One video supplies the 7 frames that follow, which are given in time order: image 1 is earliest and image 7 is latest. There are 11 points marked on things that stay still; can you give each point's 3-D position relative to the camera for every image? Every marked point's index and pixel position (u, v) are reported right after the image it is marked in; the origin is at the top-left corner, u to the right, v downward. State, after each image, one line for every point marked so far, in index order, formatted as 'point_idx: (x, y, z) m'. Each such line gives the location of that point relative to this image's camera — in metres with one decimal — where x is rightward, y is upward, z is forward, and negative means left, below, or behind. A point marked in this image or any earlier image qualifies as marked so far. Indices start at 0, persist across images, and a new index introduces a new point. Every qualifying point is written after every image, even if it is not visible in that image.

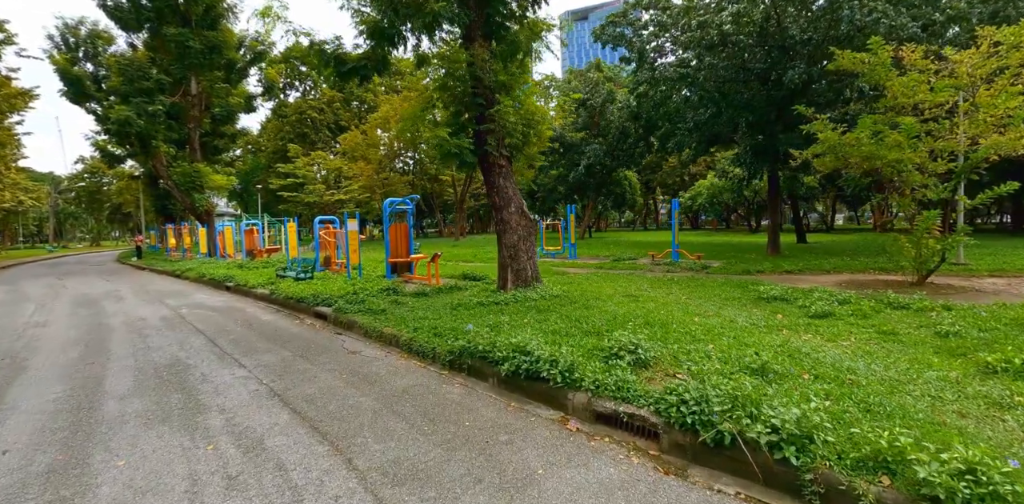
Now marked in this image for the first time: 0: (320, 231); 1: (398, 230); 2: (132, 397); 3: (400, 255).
0: (-5.1, +0.6, +13.4) m
1: (-2.4, +0.5, +10.8) m
2: (-3.5, -1.3, +4.6) m
3: (-2.4, -0.1, +10.8) m
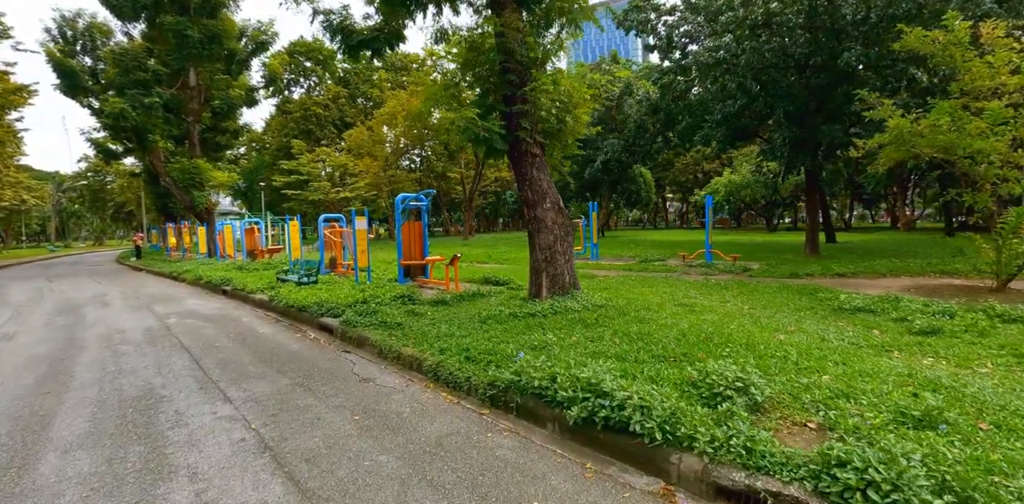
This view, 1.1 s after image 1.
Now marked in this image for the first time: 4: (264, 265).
0: (-4.5, +0.5, +12.2) m
1: (-1.9, +0.4, +9.6) m
2: (-3.0, -1.4, +3.5) m
3: (-1.9, -0.1, +9.7) m
4: (-7.0, -0.4, +14.3) m
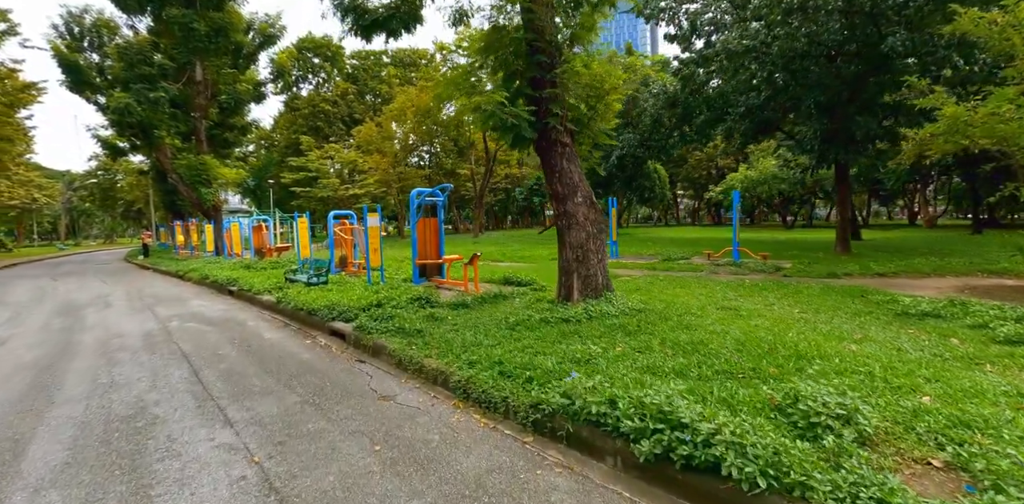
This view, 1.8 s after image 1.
0: (-4.1, +0.6, +11.7) m
1: (-1.5, +0.5, +9.1) m
2: (-2.7, -1.4, +3.0) m
3: (-1.5, -0.1, +9.1) m
4: (-6.5, -0.3, +13.8) m
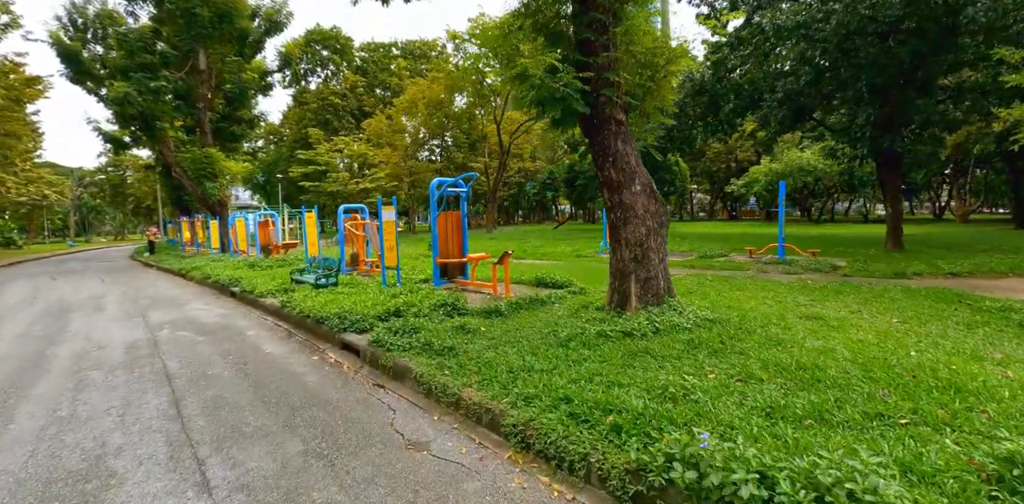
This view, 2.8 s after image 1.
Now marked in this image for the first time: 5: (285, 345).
0: (-3.5, +0.6, +10.7) m
1: (-1.0, +0.5, +8.0) m
2: (-2.3, -1.4, +2.0) m
3: (-1.0, 0.0, +8.1) m
4: (-5.9, -0.3, +12.9) m
5: (-2.6, -1.1, +5.7) m
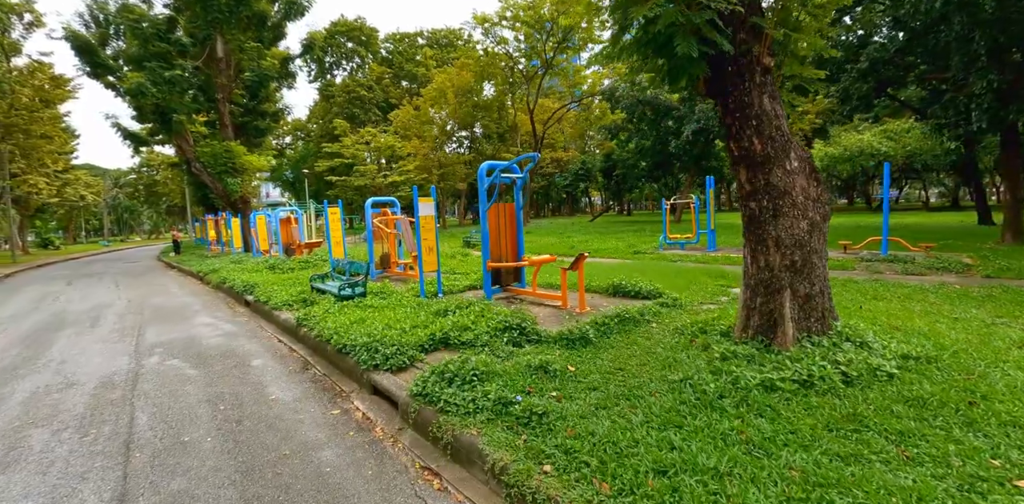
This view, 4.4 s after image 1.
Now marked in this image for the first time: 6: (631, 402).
0: (-2.5, +0.6, +9.2) m
1: (-0.1, +0.5, +6.4) m
2: (-1.7, -1.5, +0.5) m
3: (-0.1, -0.1, +6.5) m
4: (-4.8, -0.3, +11.5) m
5: (-1.8, -1.1, +4.2) m
6: (+0.7, -0.9, +3.1) m
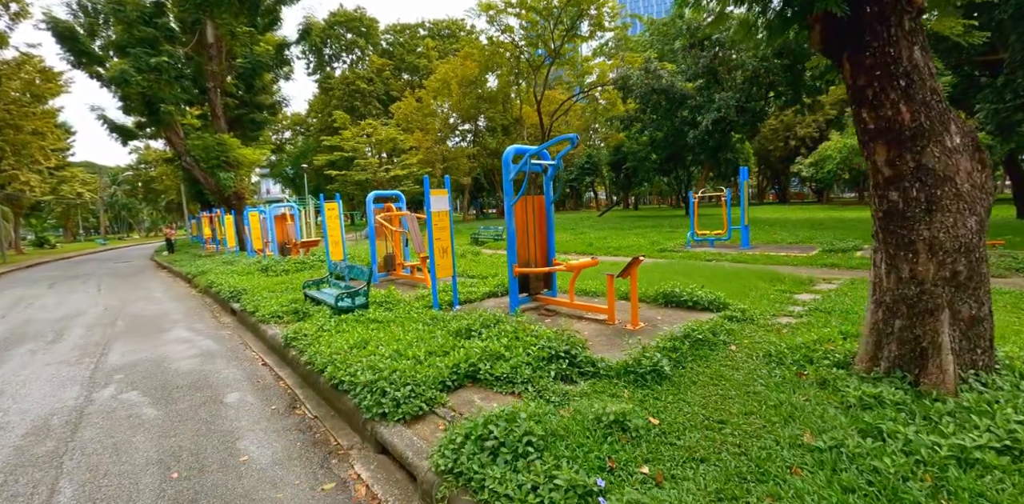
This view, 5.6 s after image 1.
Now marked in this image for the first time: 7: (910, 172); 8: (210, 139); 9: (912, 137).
0: (-2.2, +0.6, +8.2) m
1: (+0.2, +0.4, +5.4) m
2: (-1.4, -1.6, -0.6) m
3: (+0.2, -0.1, +5.5) m
4: (-4.5, -0.3, +10.5) m
5: (-1.5, -1.2, +3.2) m
6: (+1.0, -0.9, +2.0) m
7: (+2.2, +0.5, +2.7) m
8: (-10.0, +3.7, +16.8) m
9: (+2.2, +0.6, +2.7) m
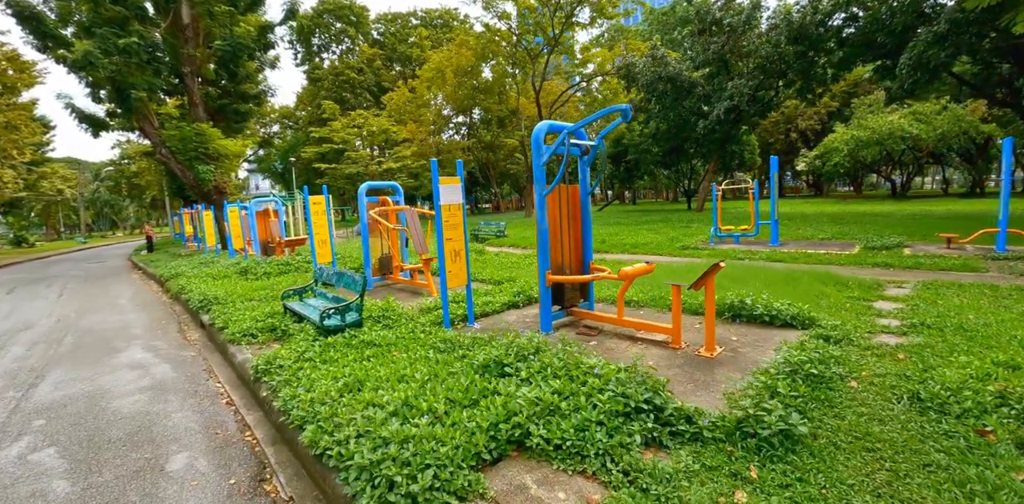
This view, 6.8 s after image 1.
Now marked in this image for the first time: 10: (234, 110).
0: (-2.0, +0.6, +7.1) m
1: (+0.4, +0.4, +4.3) m
2: (-1.0, -1.7, -1.6) m
3: (+0.5, -0.1, +4.4) m
4: (-4.3, -0.3, +9.4) m
5: (-1.2, -1.2, +2.1) m
6: (+1.4, -1.0, +1.0) m
7: (+2.5, +0.4, +1.7) m
8: (-9.9, +3.7, +15.6) m
9: (+2.5, +0.6, +1.7) m
10: (-10.6, +5.5, +19.1) m
